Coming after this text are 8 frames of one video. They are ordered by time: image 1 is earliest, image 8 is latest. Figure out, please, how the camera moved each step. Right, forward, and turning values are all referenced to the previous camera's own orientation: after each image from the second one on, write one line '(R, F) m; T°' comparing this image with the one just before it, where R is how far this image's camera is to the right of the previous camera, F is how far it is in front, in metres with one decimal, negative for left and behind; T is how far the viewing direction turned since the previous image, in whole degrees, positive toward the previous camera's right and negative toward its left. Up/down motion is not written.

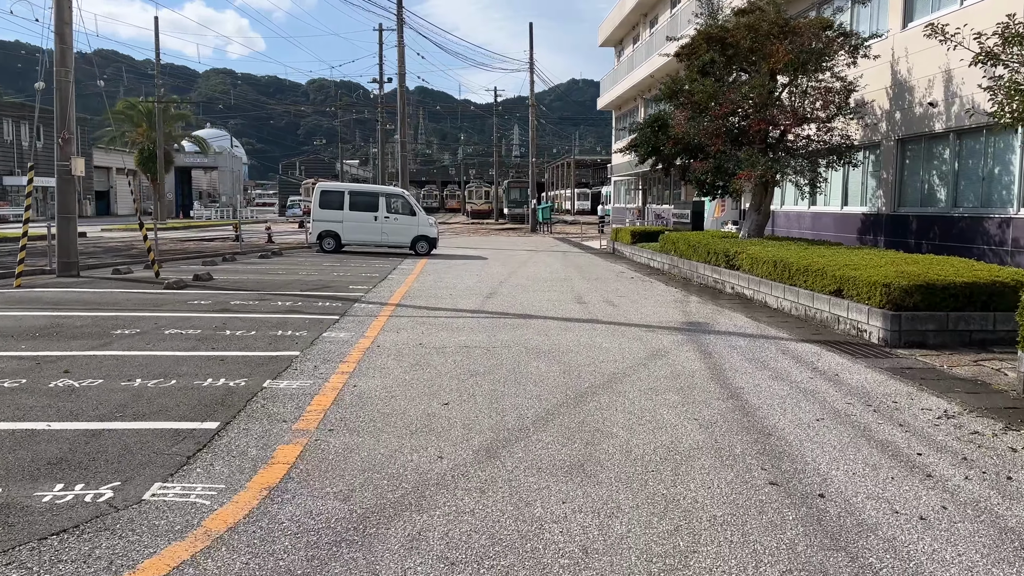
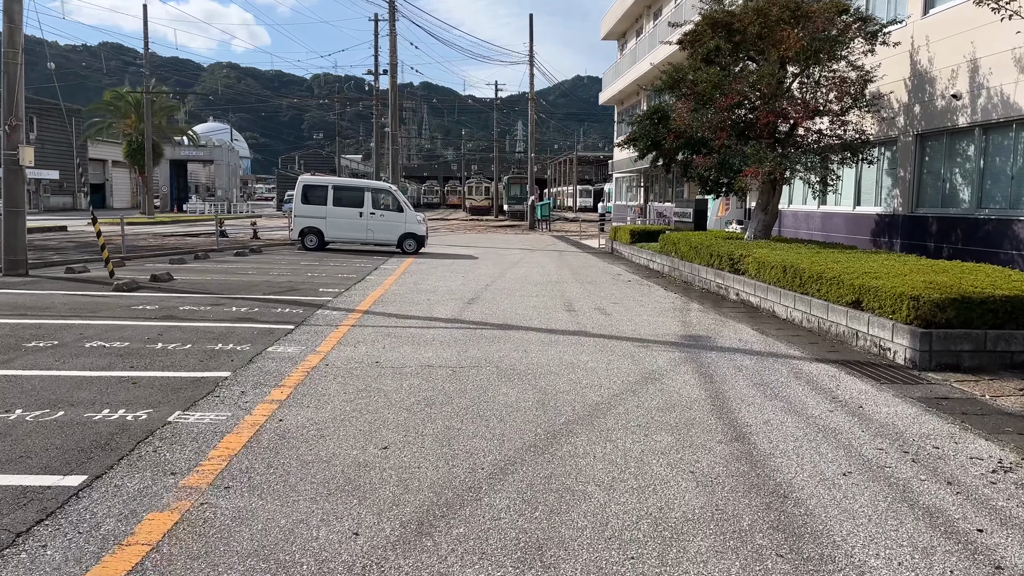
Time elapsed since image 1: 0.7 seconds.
(+0.3, +1.1) m; 0°
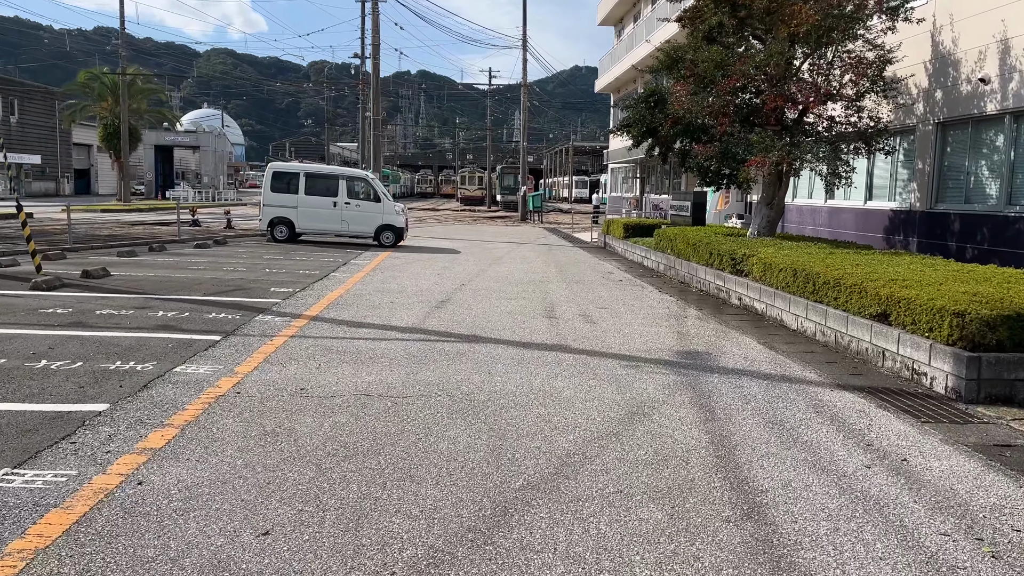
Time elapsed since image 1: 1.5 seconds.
(+0.3, +1.3) m; 0°
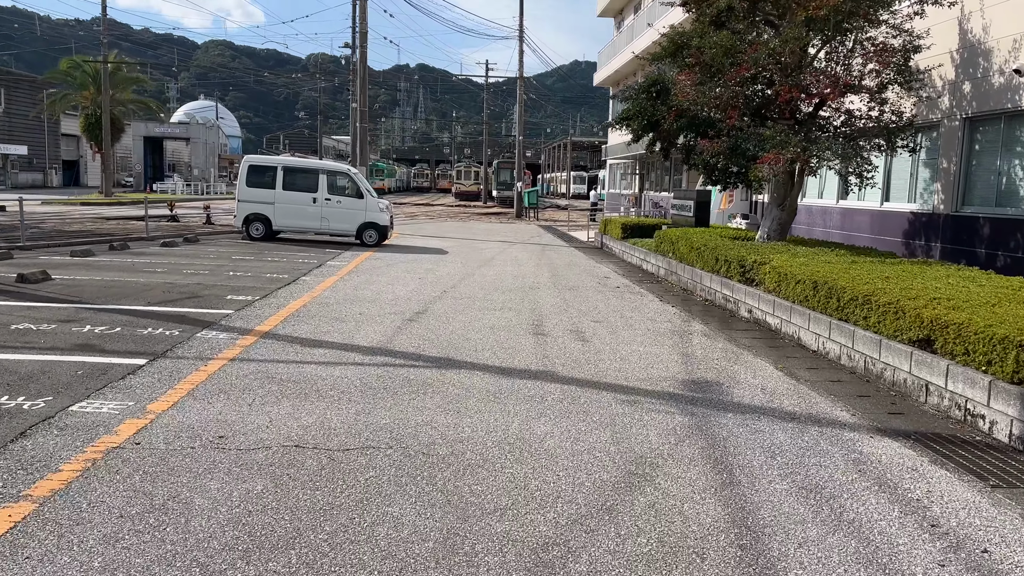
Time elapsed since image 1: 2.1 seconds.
(+0.2, +1.1) m; 0°
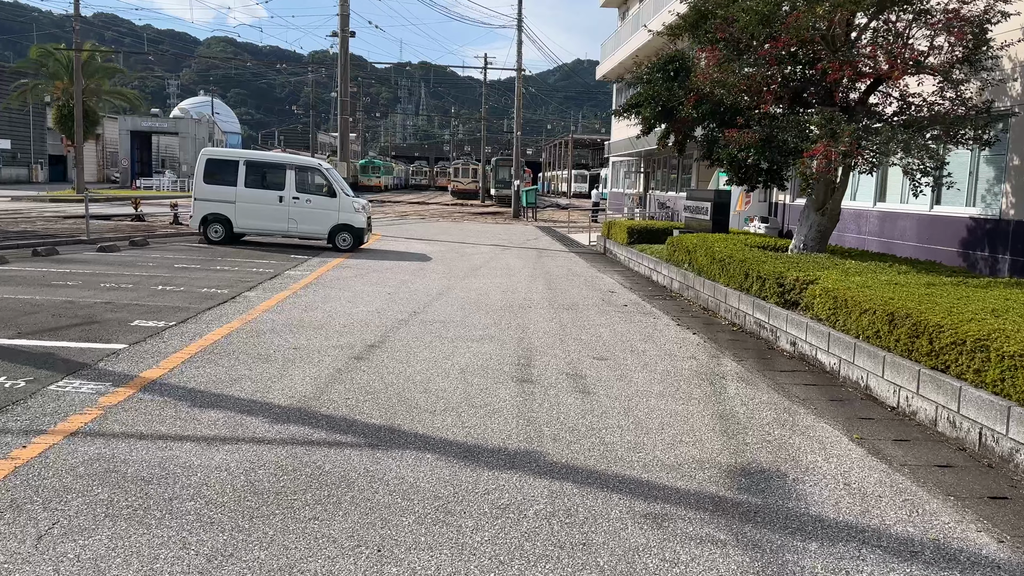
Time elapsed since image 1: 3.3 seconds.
(+0.2, +2.0) m; 0°
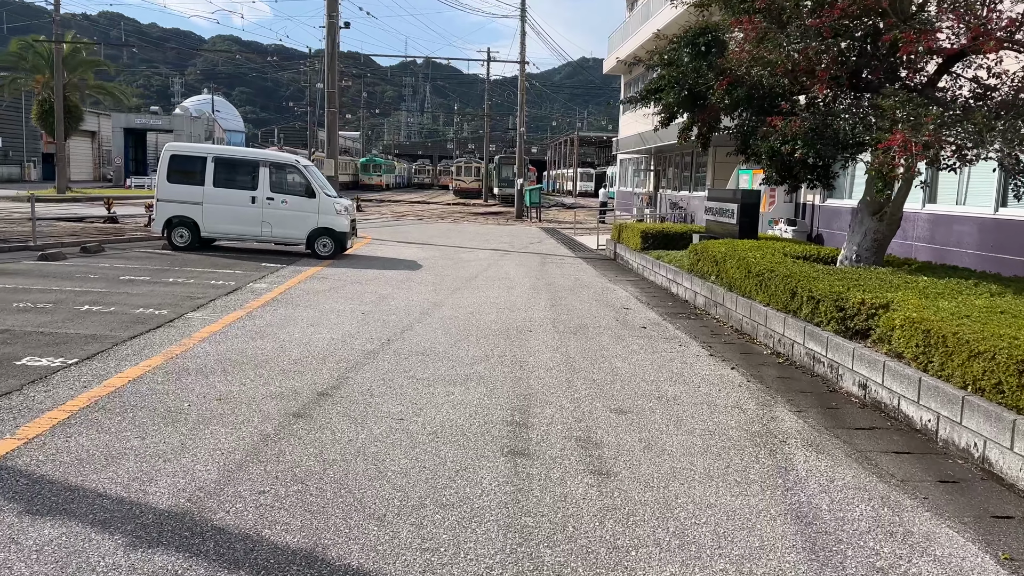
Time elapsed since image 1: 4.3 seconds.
(+0.1, +1.7) m; 0°
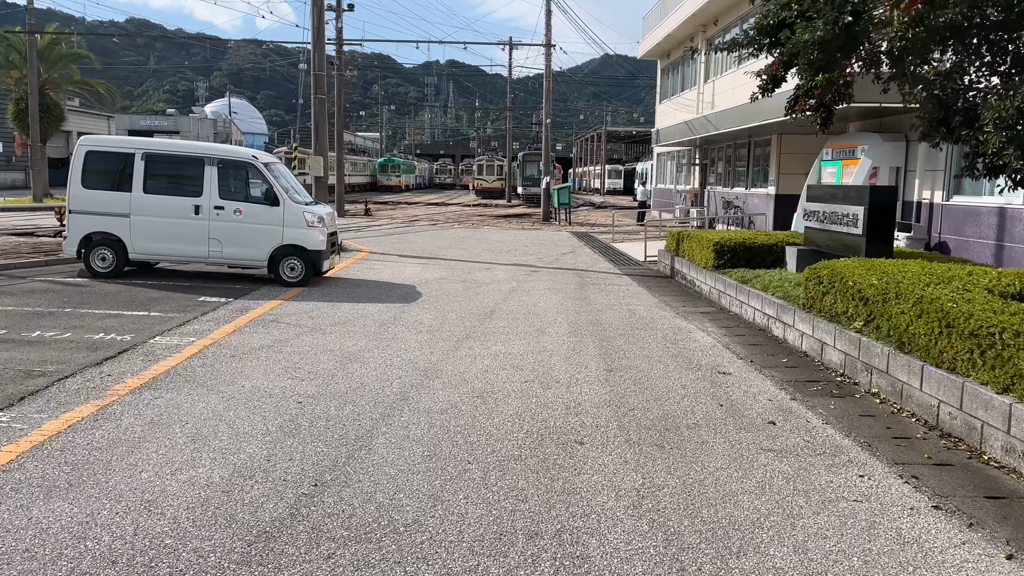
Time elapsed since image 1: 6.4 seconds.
(-0.1, +3.6) m; -2°
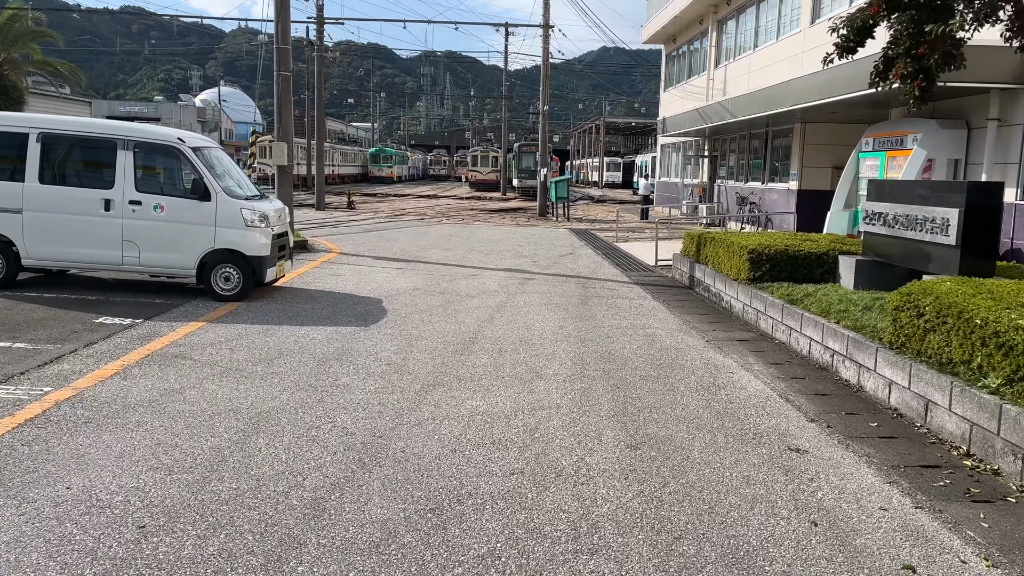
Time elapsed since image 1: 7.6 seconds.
(+0.1, +2.0) m; 0°
